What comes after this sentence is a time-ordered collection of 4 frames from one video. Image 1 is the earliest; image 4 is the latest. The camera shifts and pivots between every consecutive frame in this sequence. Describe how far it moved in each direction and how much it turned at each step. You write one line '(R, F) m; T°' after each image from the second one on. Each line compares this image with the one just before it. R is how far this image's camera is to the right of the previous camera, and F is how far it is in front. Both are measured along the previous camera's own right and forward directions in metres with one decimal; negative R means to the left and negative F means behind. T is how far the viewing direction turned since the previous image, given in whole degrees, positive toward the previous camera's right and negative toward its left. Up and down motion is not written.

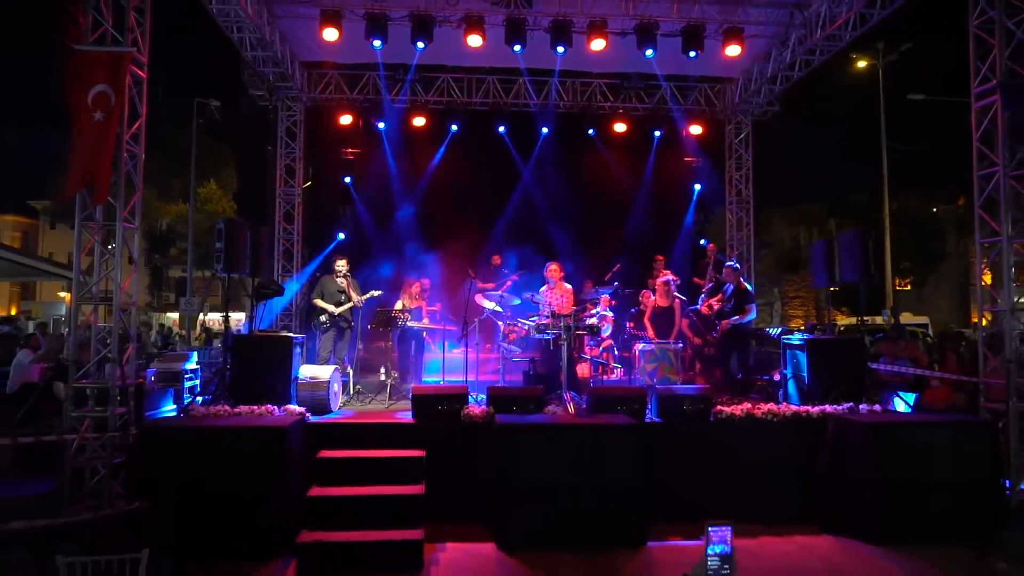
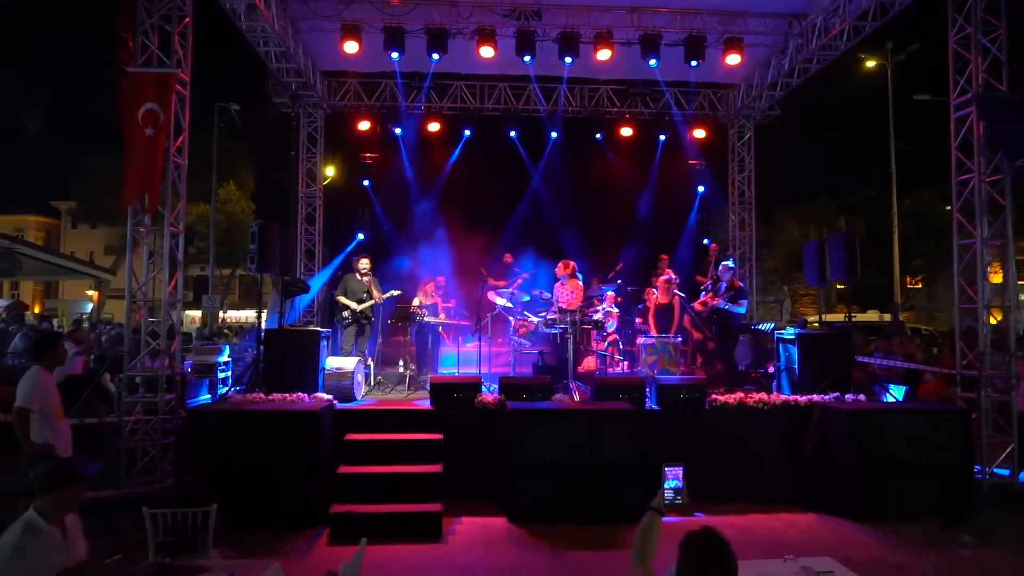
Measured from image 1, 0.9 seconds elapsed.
(0.0, -0.6) m; -1°
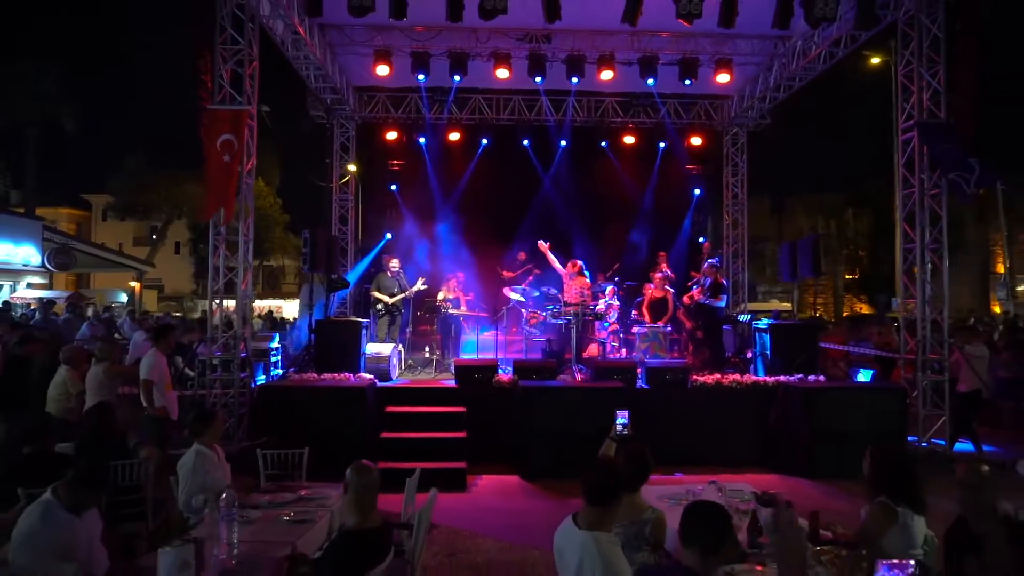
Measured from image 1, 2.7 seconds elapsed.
(0.0, -1.3) m; -1°
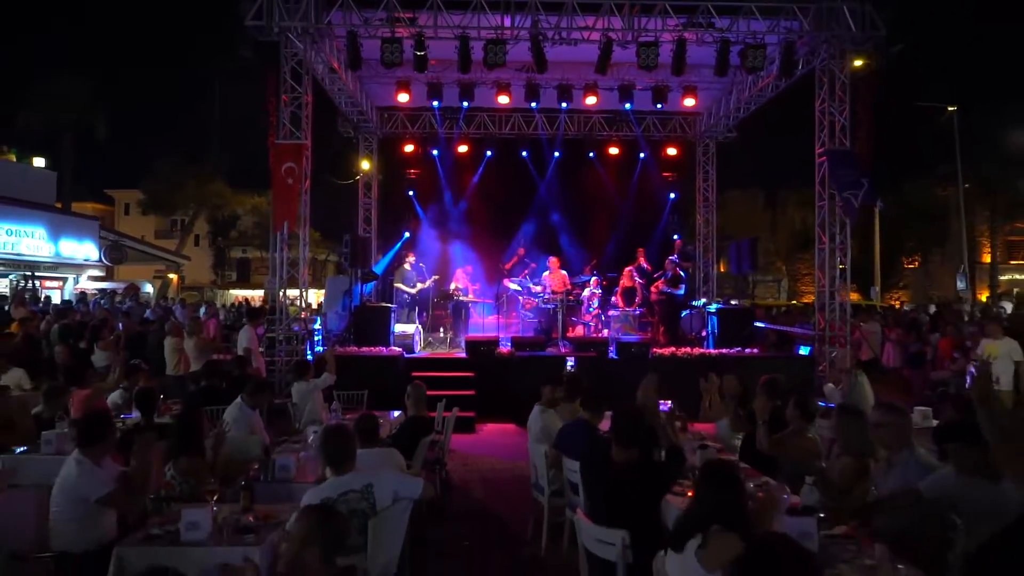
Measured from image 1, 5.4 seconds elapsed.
(+0.1, -2.3) m; 0°
